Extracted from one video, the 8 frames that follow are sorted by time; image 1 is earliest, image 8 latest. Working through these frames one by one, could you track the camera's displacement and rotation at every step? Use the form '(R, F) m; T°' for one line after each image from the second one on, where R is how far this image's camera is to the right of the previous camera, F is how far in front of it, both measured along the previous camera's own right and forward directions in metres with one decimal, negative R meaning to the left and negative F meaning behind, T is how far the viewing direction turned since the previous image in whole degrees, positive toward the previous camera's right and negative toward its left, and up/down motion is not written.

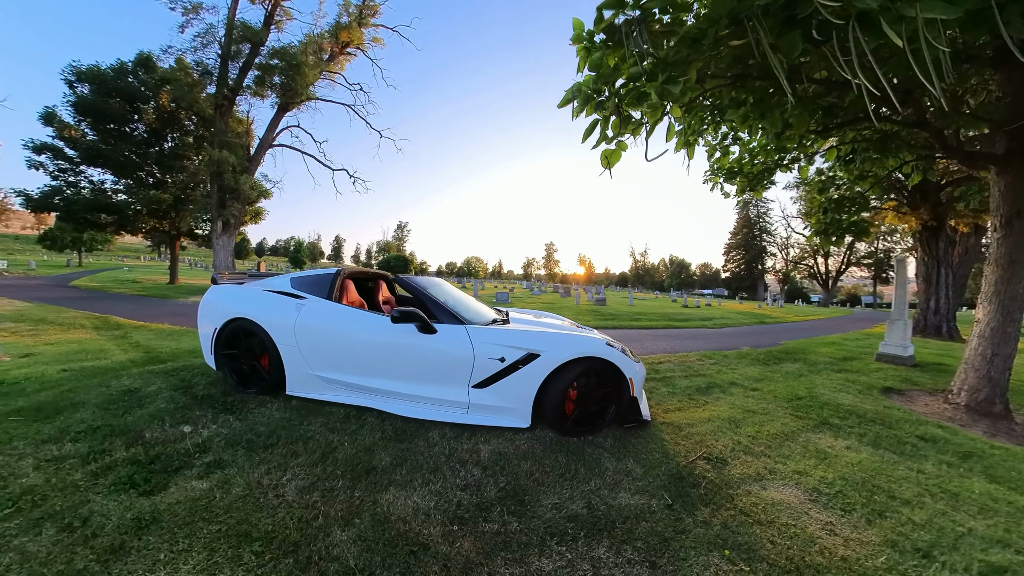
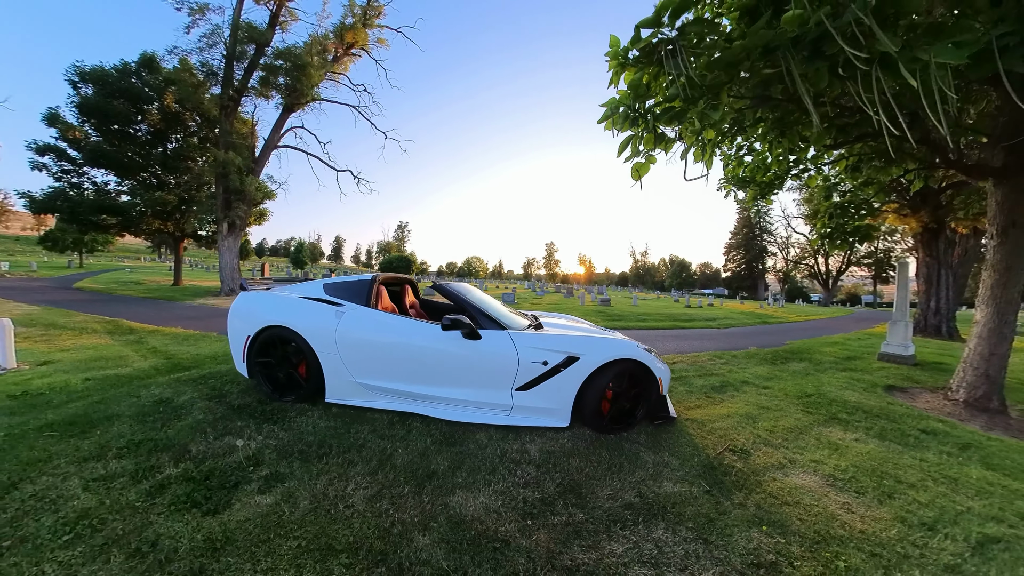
(-0.3, -0.3) m; 0°
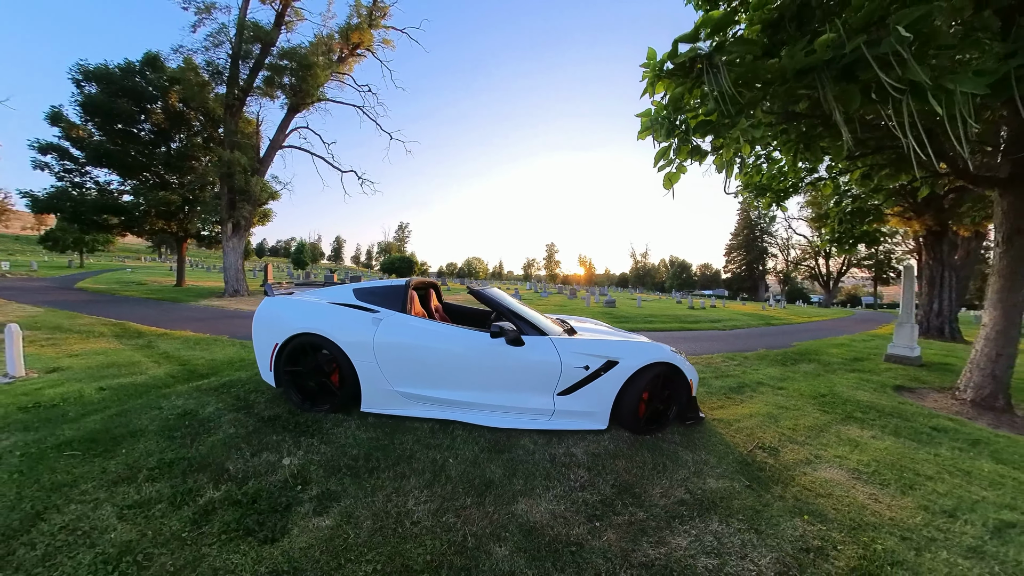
(-0.3, -0.2) m; 0°
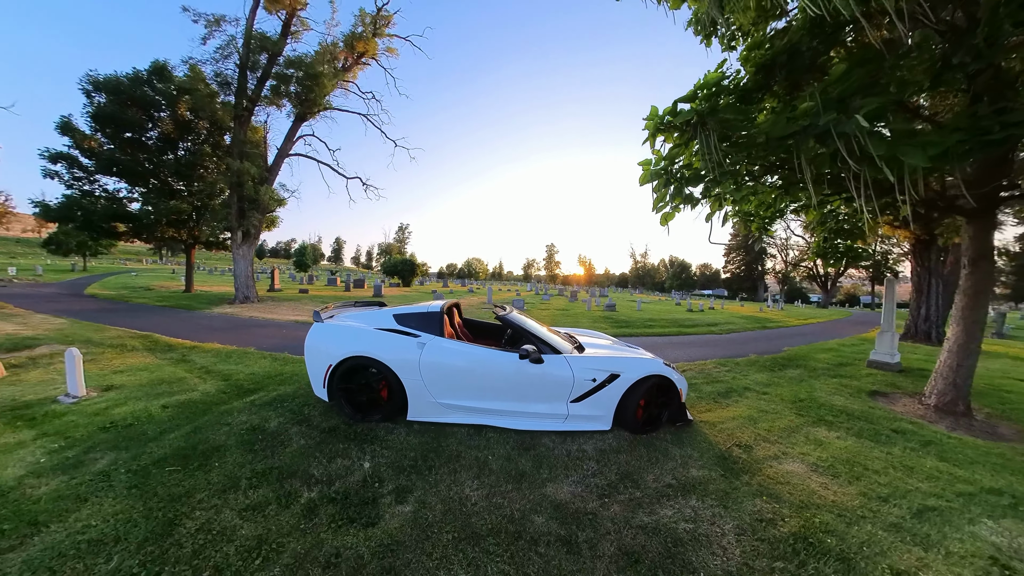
(-0.2, -0.7) m; 0°
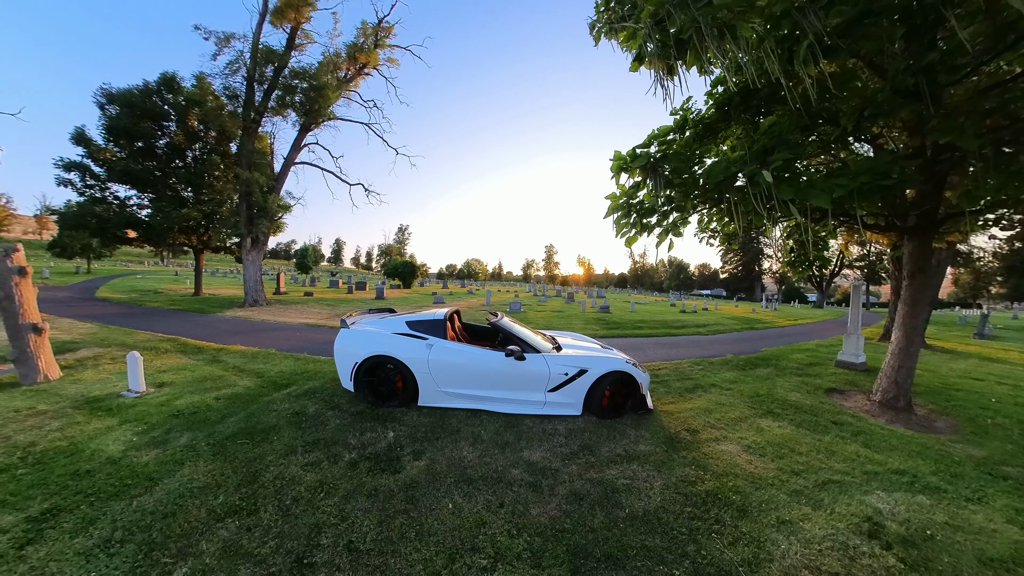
(+0.1, -0.9) m; 0°
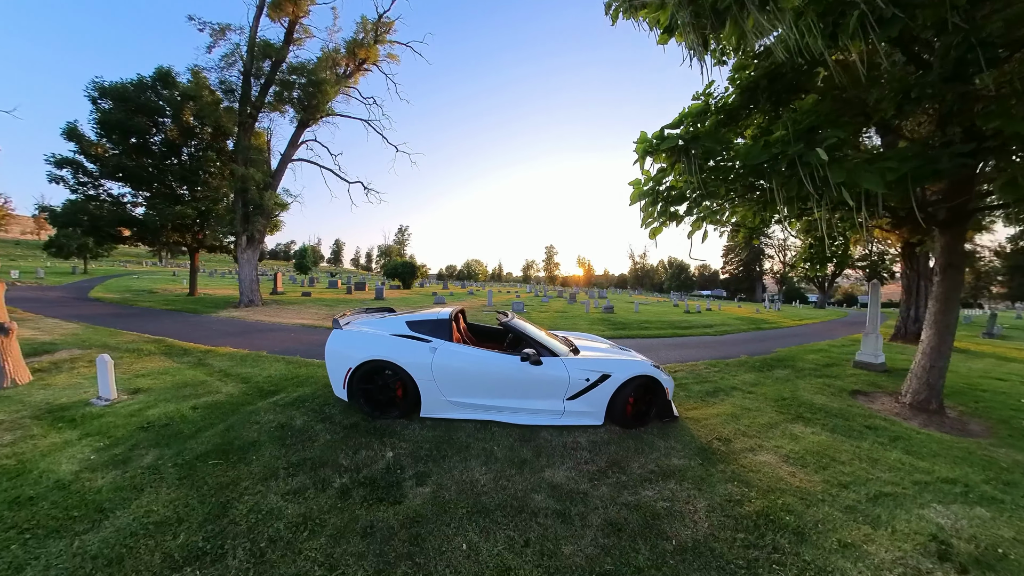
(-0.1, +0.5) m; 0°
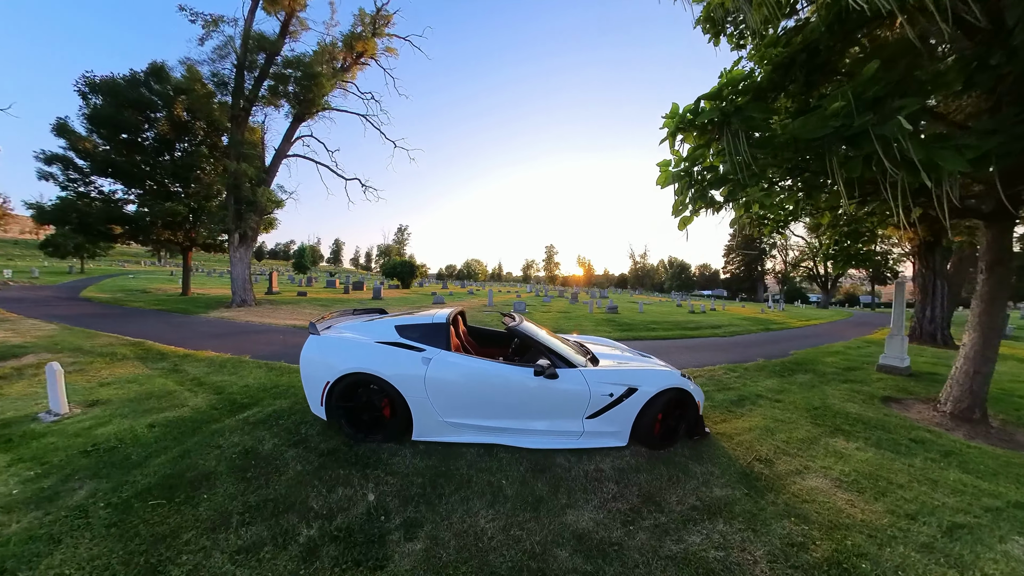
(-0.1, +0.6) m; 0°
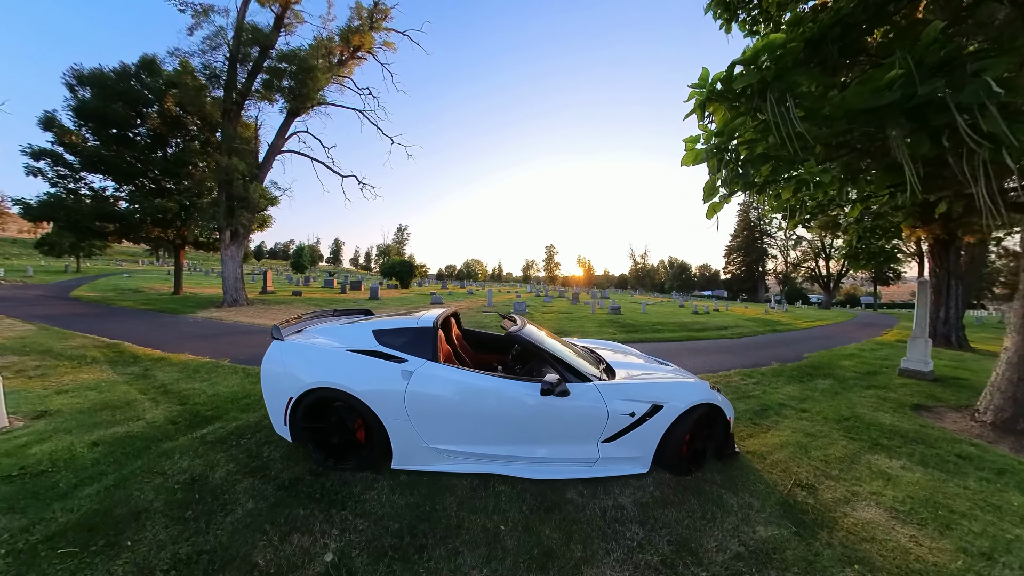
(0.0, +0.5) m; 0°
